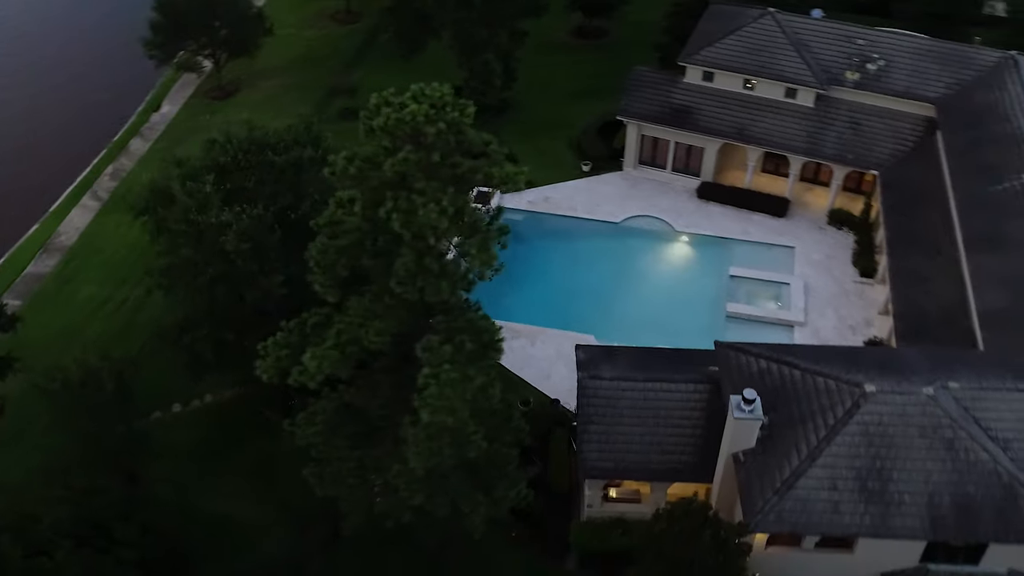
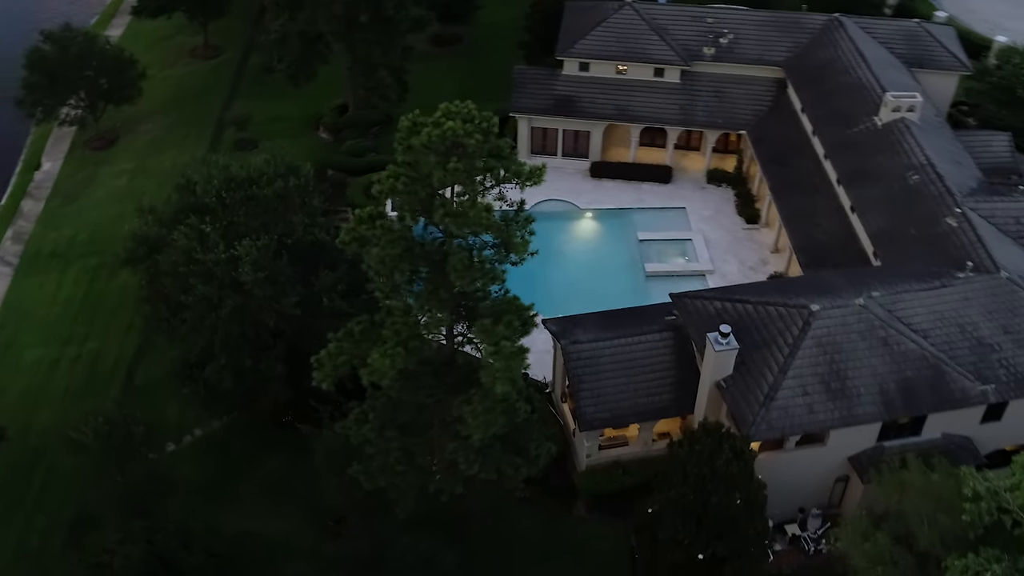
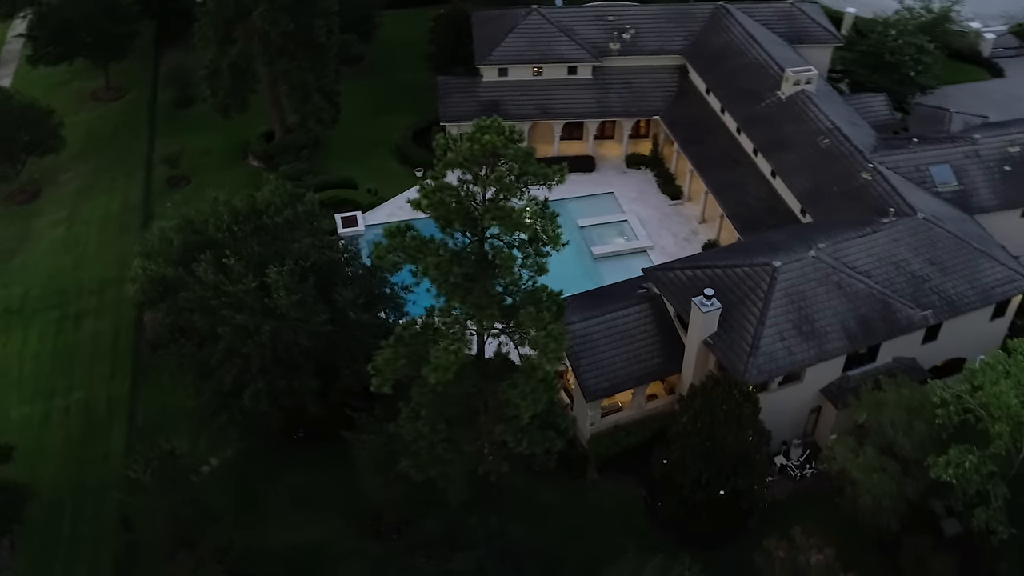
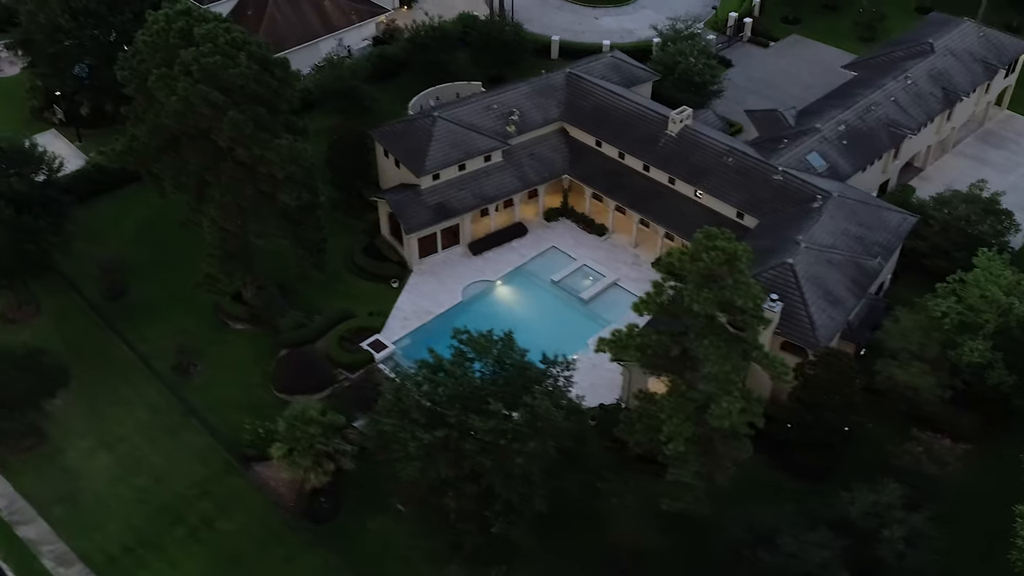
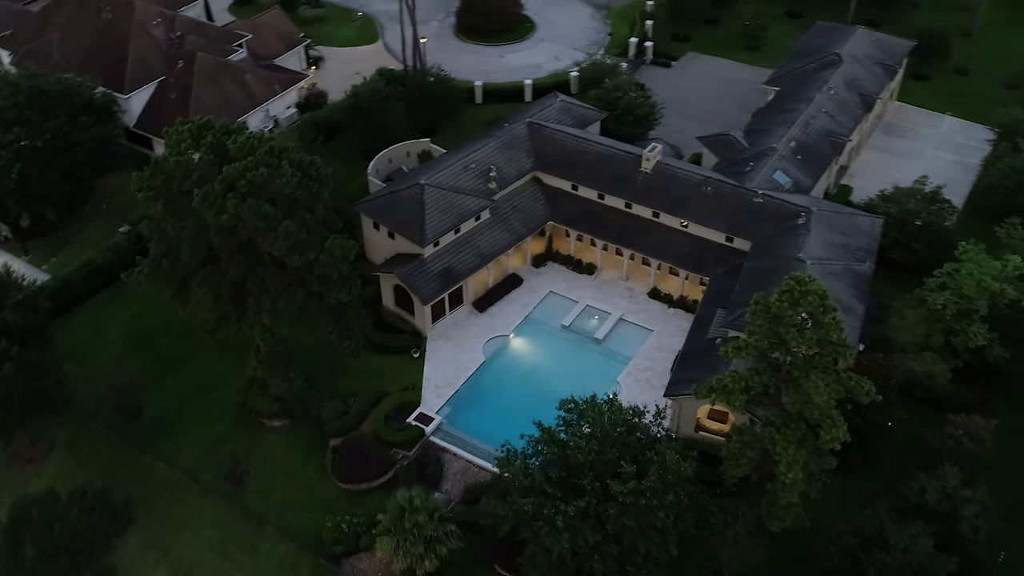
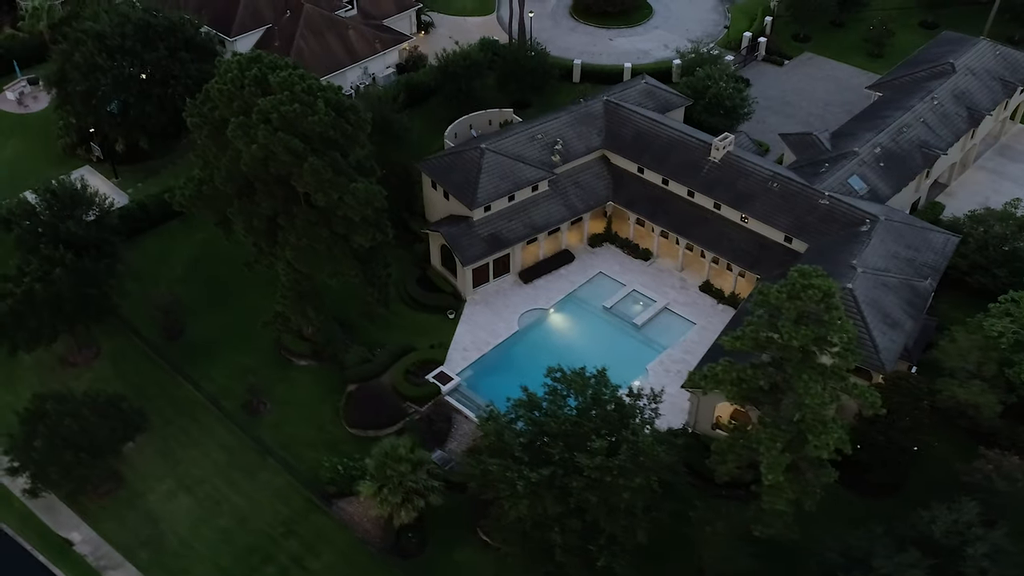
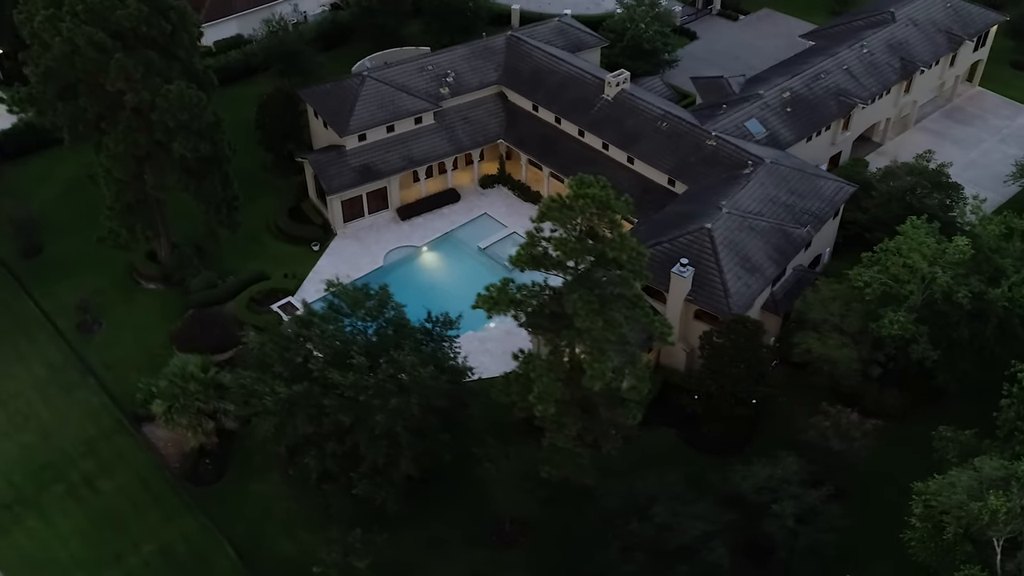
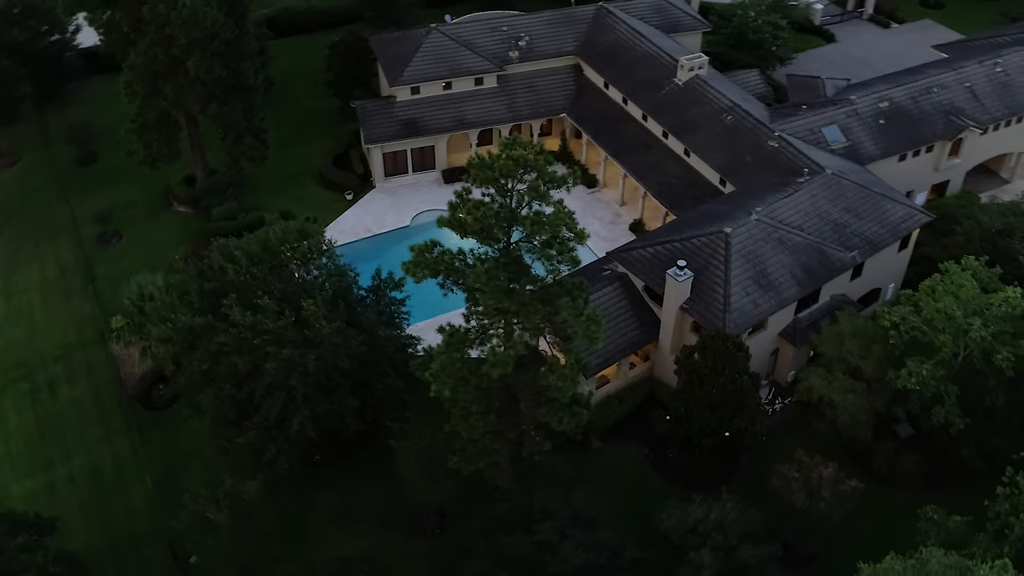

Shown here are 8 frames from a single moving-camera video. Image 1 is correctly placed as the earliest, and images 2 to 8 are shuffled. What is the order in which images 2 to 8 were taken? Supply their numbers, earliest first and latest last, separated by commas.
2, 3, 8, 7, 4, 6, 5
